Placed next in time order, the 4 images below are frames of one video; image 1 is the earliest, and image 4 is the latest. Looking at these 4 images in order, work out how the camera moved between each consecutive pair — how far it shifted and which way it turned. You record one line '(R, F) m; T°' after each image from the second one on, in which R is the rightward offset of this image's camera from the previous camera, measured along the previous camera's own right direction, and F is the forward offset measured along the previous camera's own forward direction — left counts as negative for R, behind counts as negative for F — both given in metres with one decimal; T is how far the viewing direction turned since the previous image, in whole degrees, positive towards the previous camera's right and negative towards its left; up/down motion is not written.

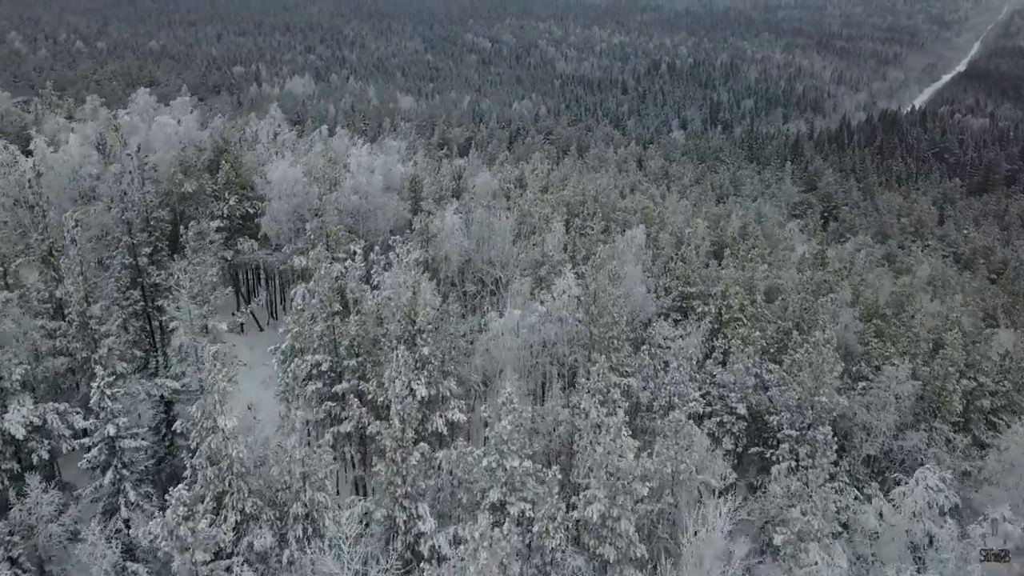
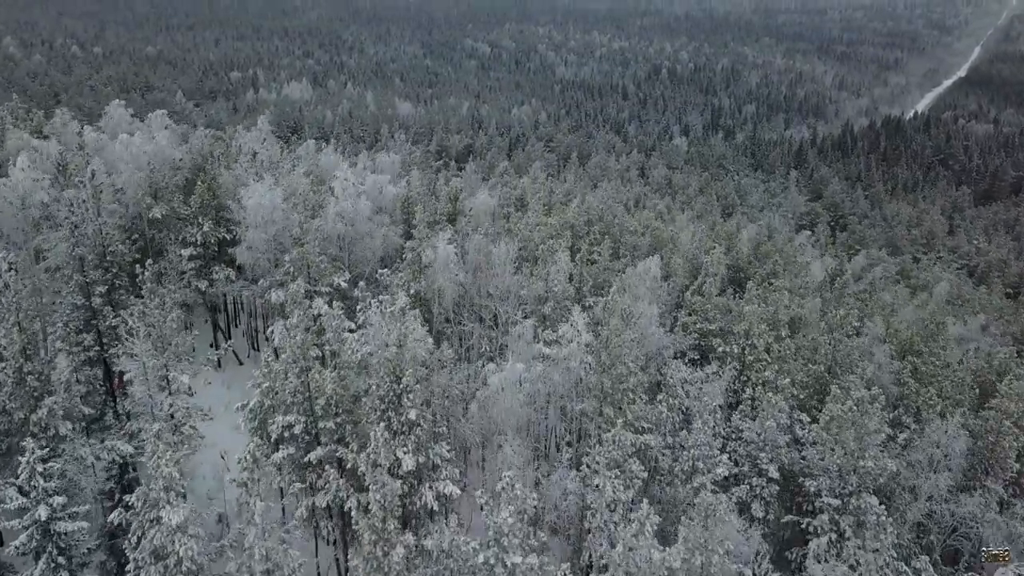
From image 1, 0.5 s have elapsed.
(0.0, +1.7) m; 0°
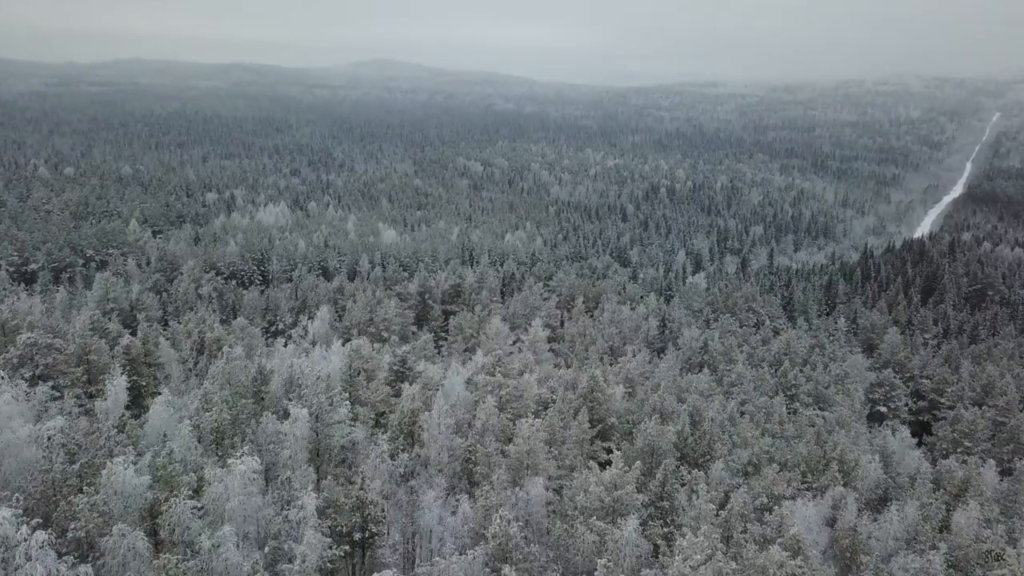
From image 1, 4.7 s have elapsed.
(-0.1, +14.2) m; +1°
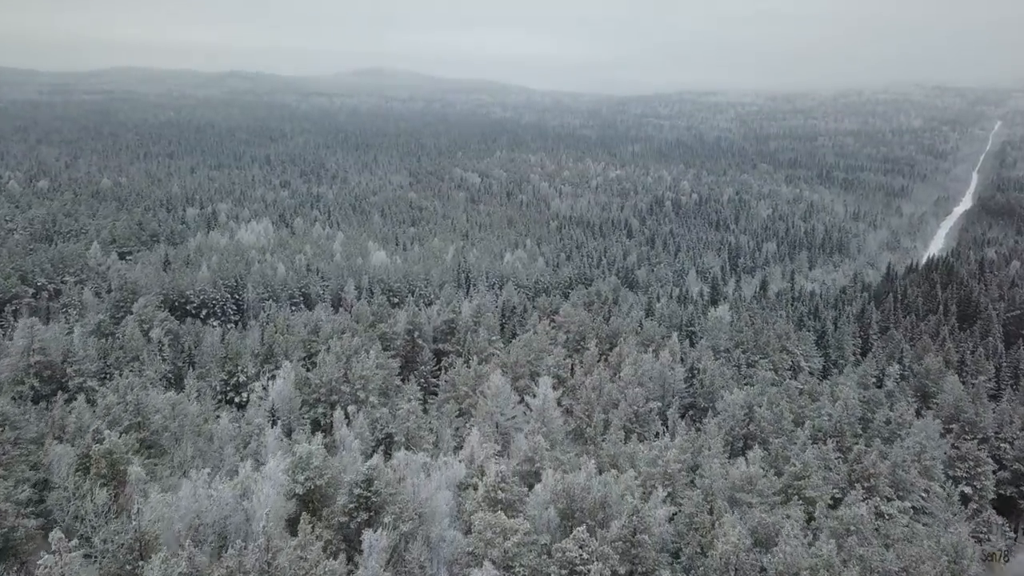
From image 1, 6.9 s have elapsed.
(-0.3, +9.7) m; 0°
